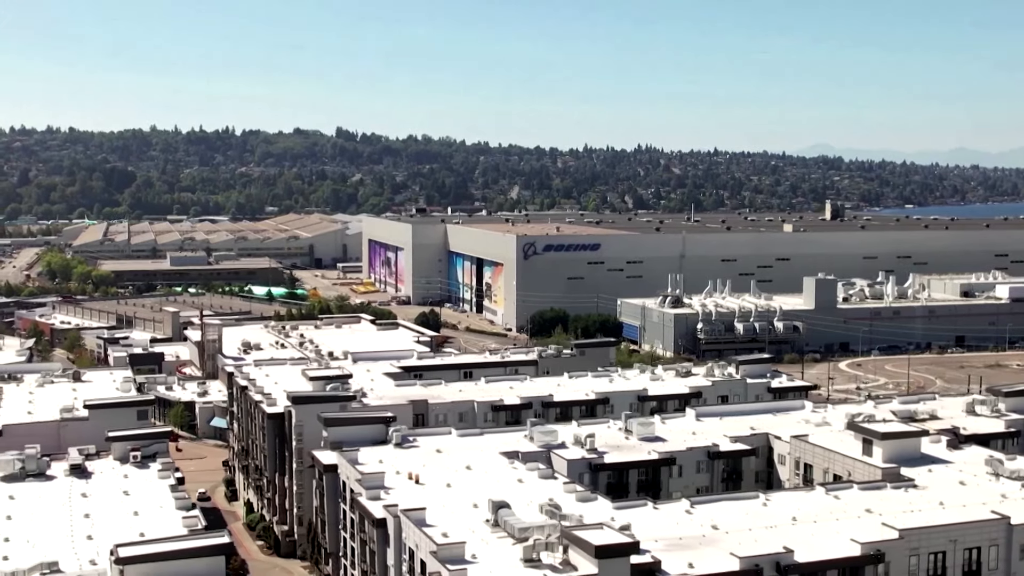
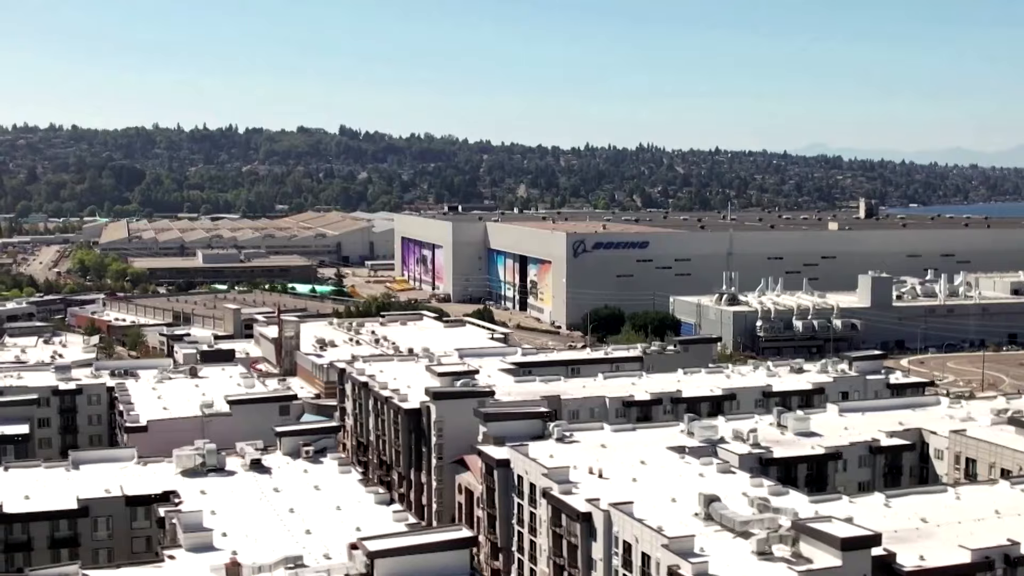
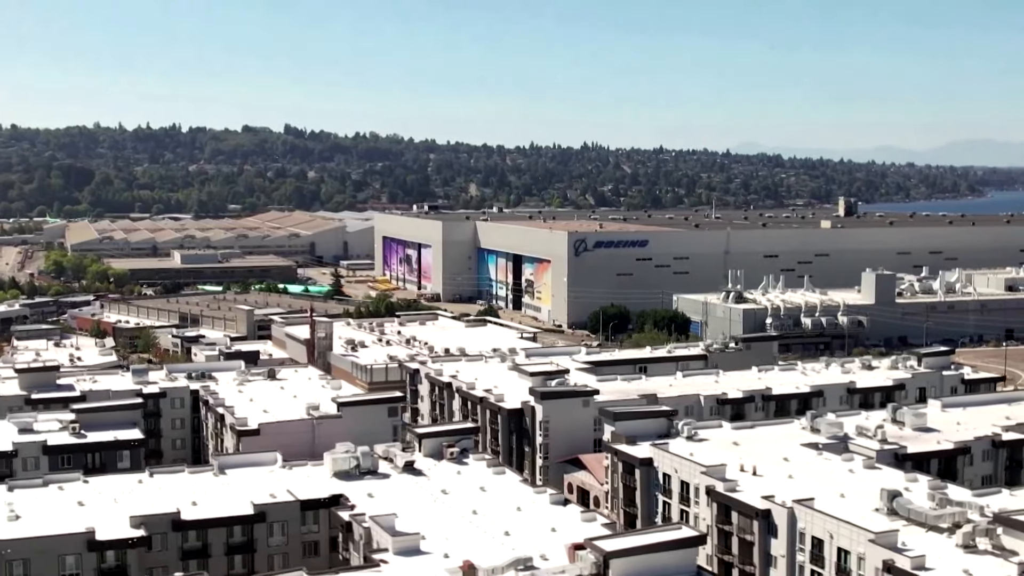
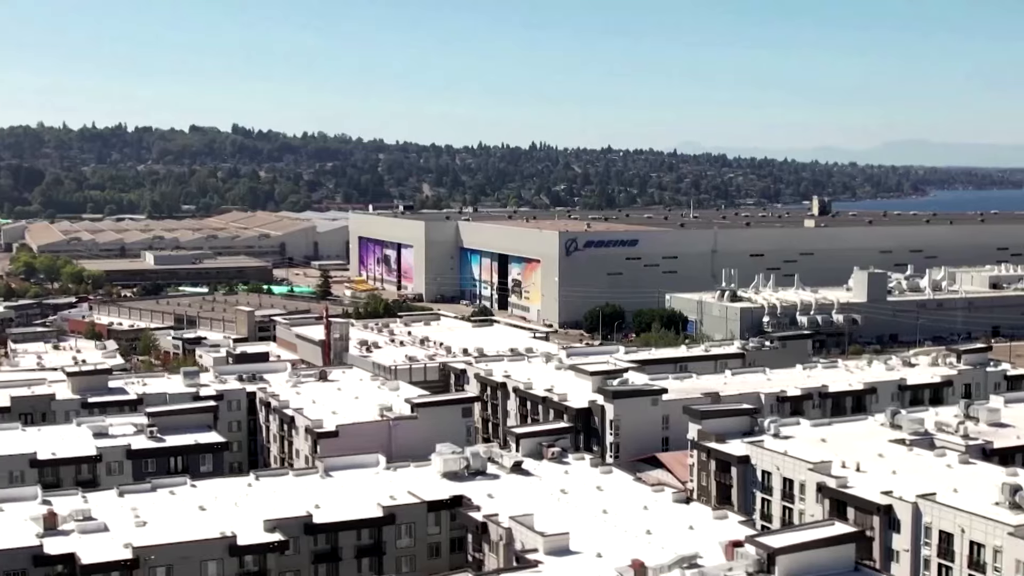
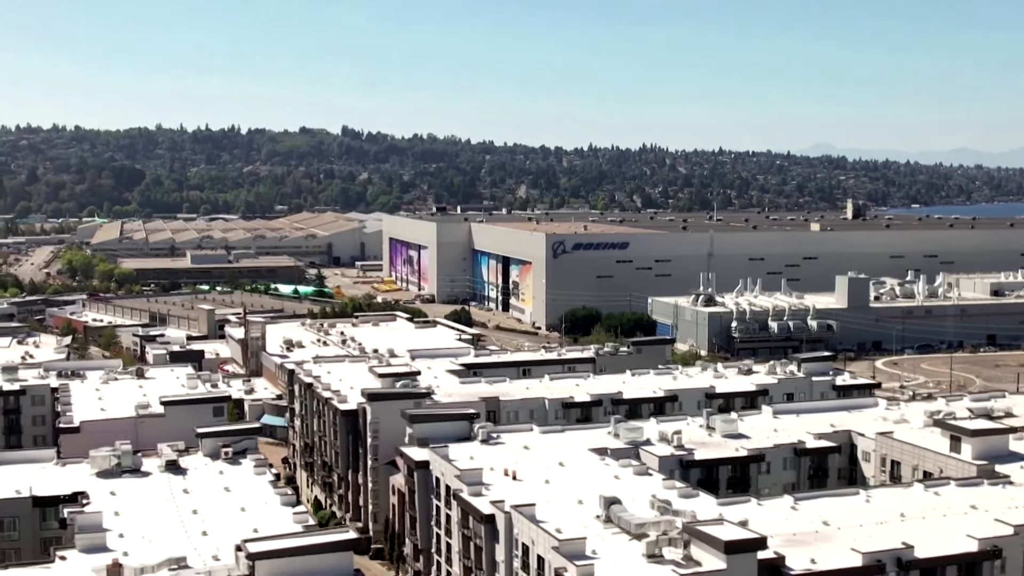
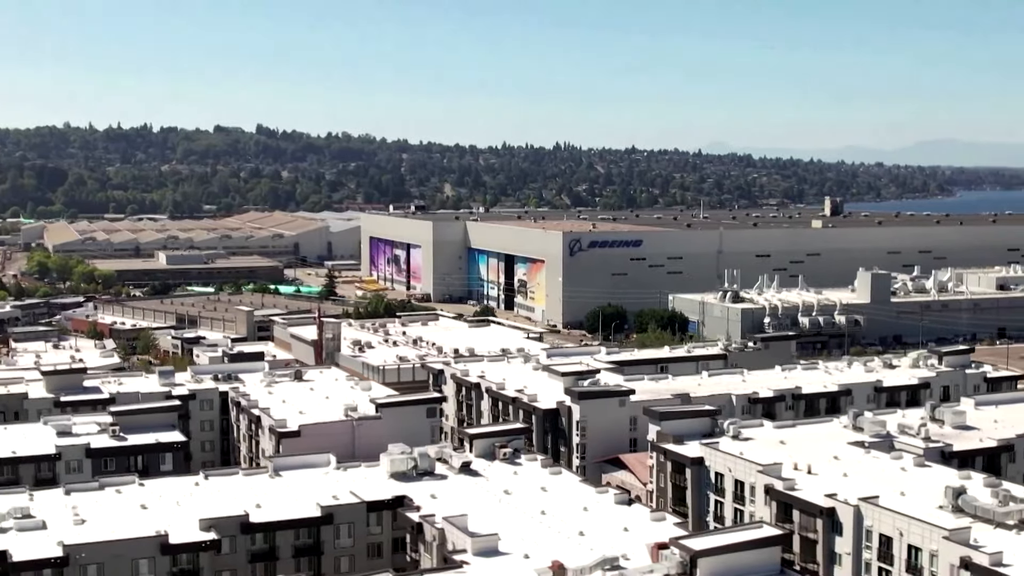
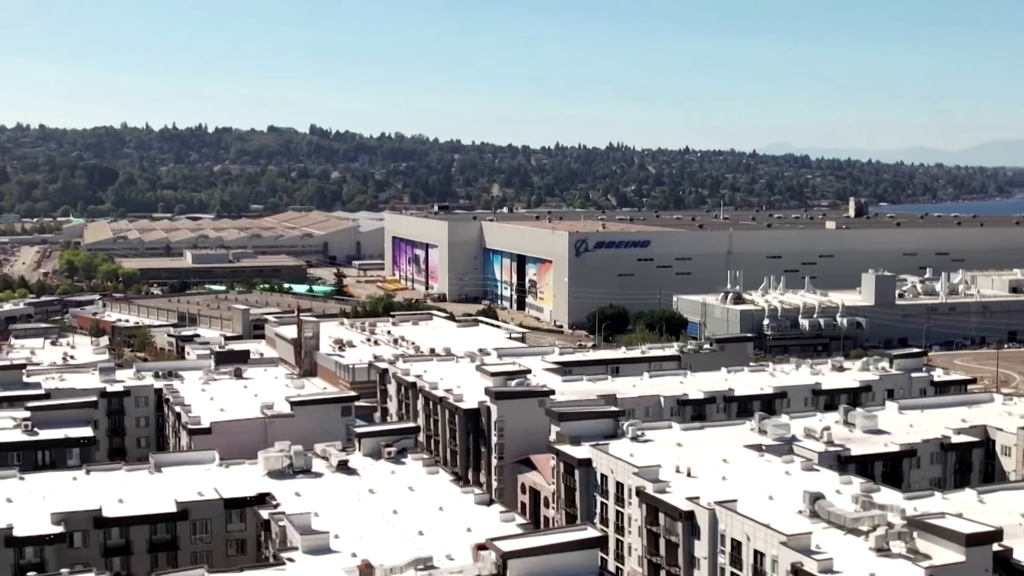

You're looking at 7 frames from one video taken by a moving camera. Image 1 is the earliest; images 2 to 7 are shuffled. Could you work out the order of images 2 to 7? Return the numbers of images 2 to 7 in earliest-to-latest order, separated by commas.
5, 2, 7, 3, 6, 4
